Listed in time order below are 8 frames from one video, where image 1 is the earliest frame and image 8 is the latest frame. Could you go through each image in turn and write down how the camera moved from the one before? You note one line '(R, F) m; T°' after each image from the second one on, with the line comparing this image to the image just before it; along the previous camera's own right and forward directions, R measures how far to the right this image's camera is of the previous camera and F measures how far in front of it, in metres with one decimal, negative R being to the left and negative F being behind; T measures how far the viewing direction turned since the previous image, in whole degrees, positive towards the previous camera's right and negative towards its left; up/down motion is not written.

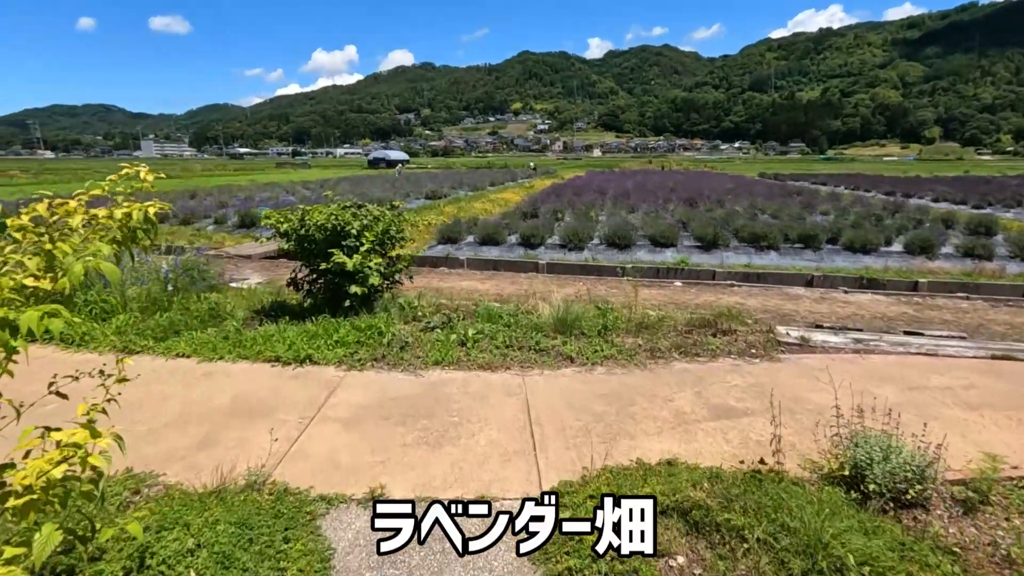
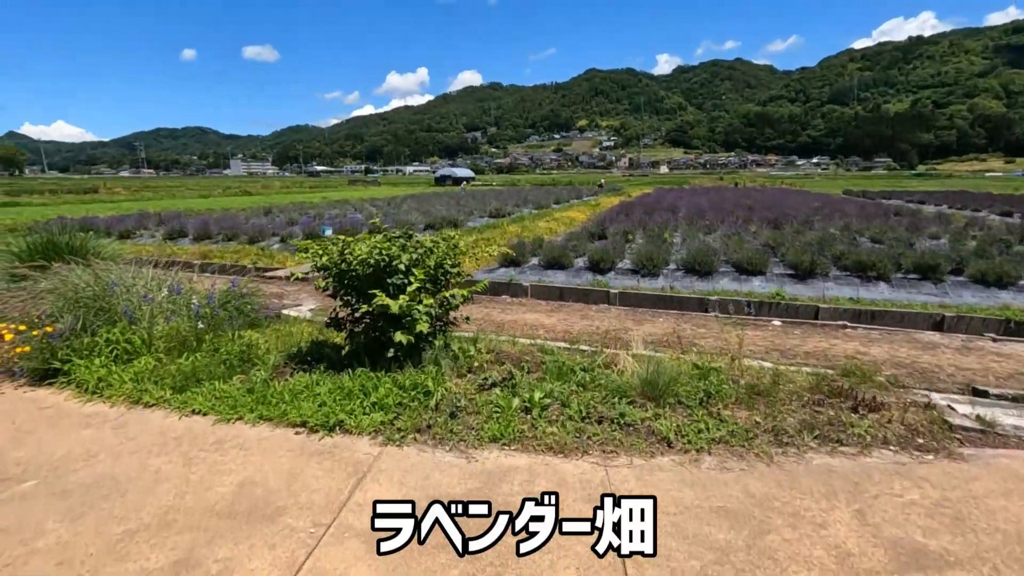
(-0.1, +0.8) m; -7°
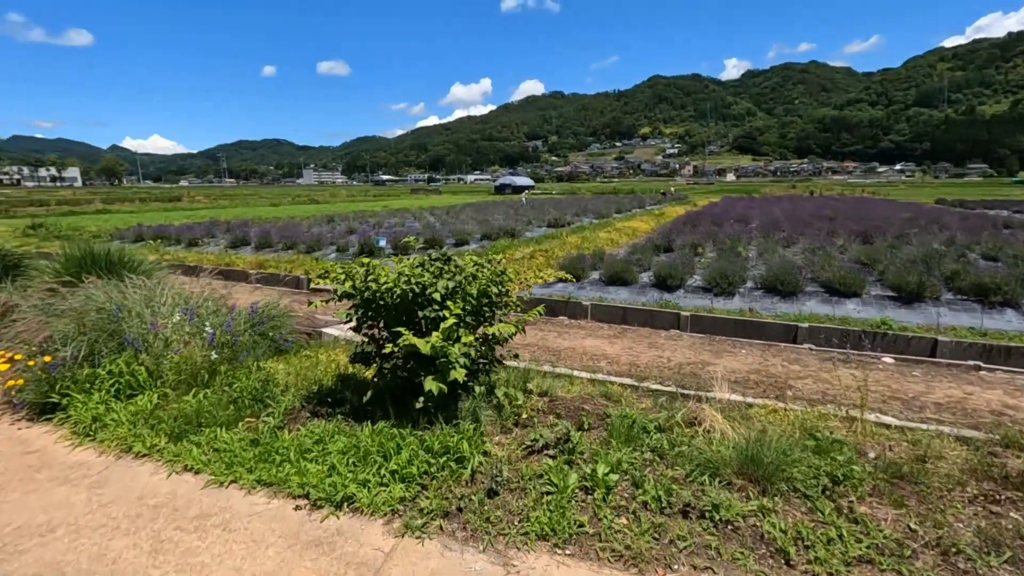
(0.0, +0.7) m; -6°
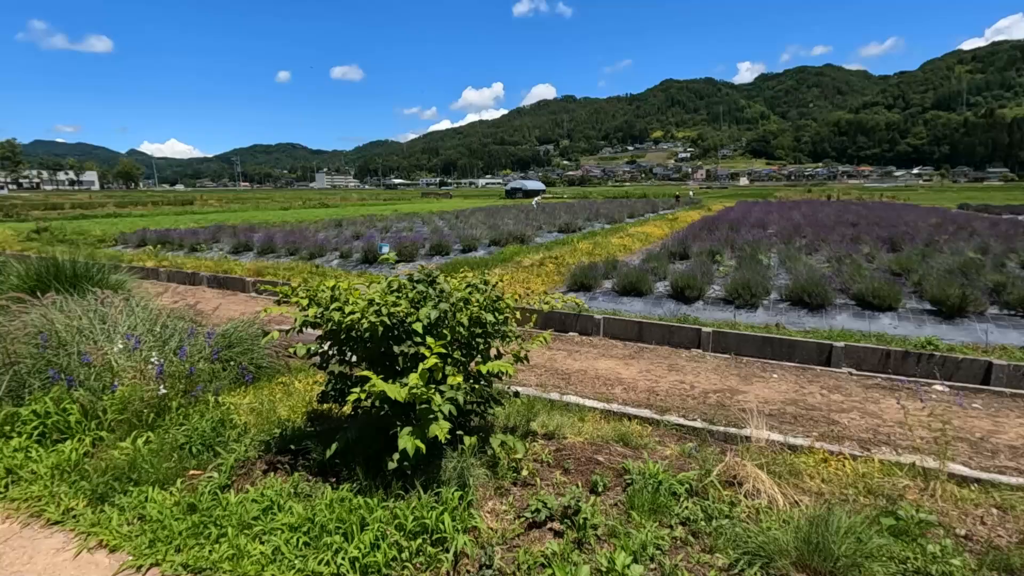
(+0.1, +0.6) m; -1°
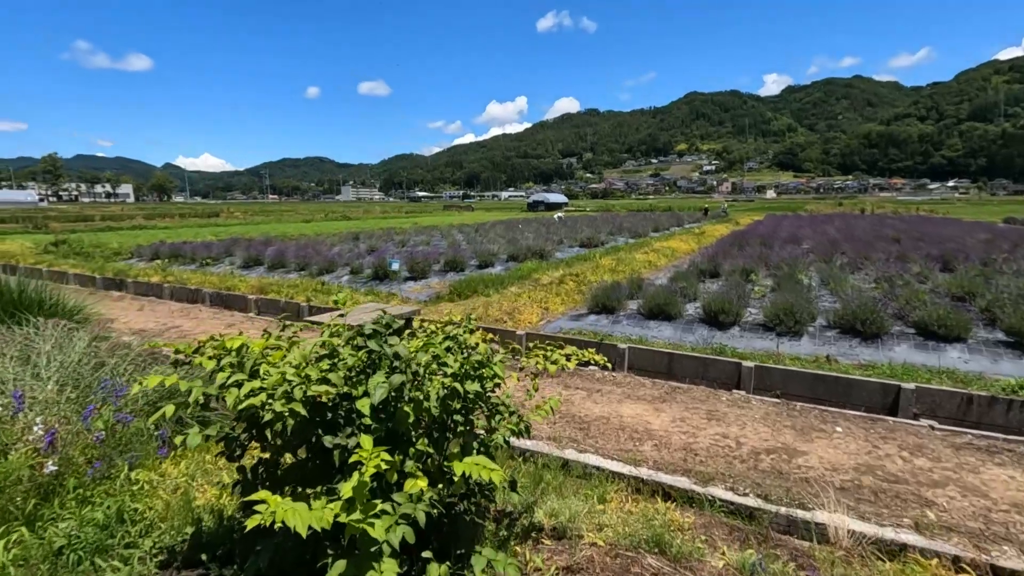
(+0.1, +0.8) m; -2°
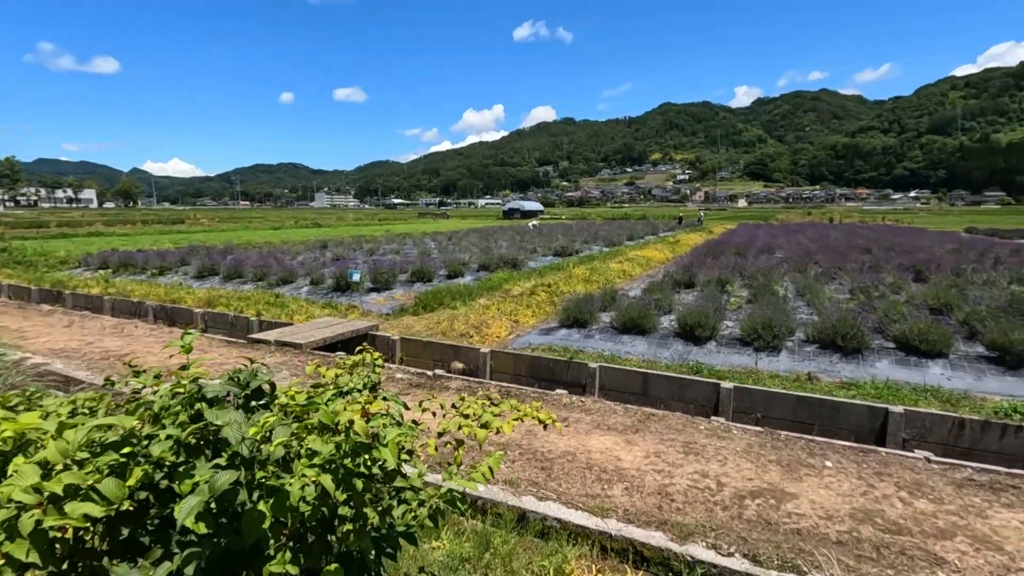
(+0.2, +0.5) m; +2°
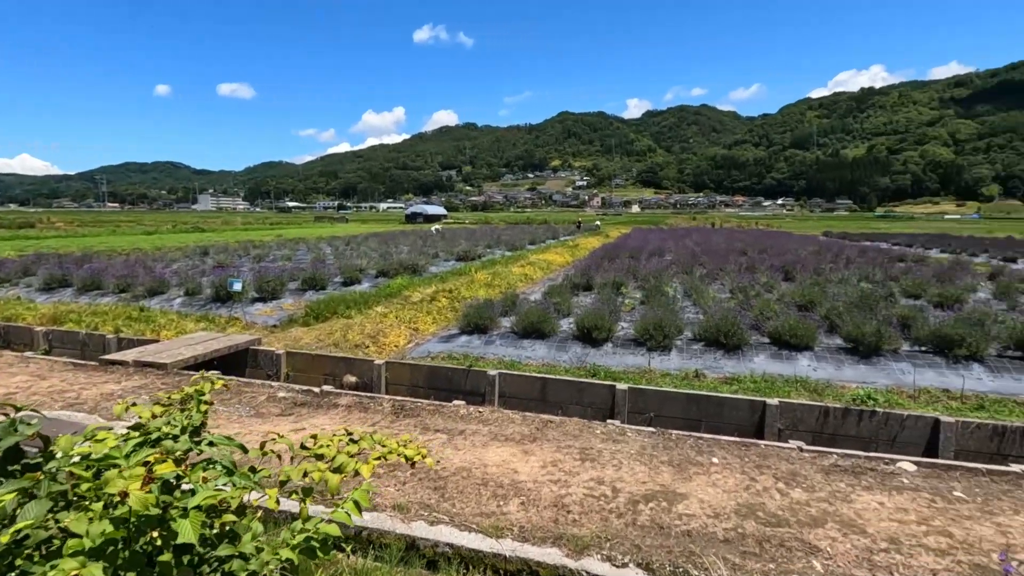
(+0.1, +0.2) m; +10°
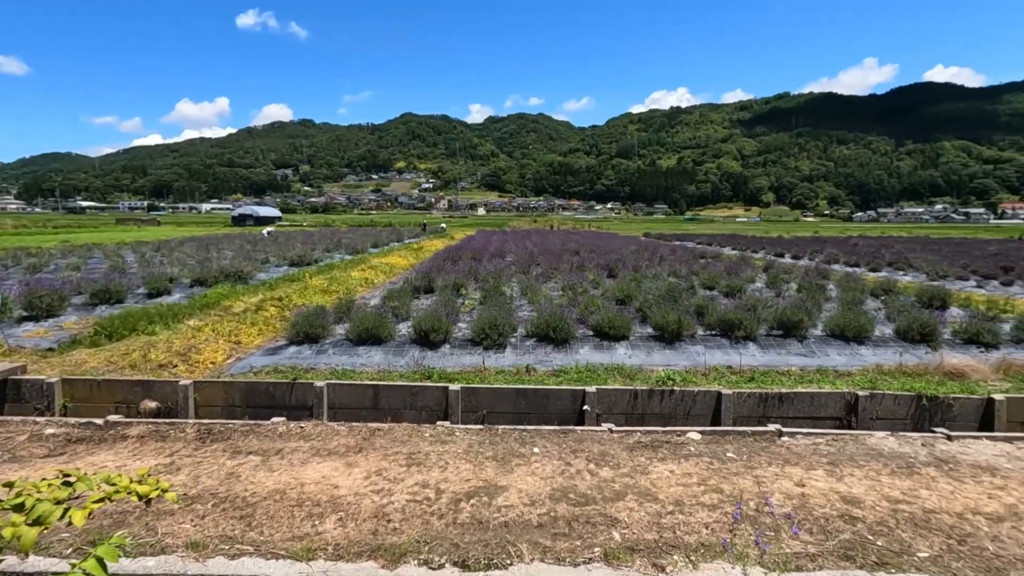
(+0.2, 0.0) m; +16°
